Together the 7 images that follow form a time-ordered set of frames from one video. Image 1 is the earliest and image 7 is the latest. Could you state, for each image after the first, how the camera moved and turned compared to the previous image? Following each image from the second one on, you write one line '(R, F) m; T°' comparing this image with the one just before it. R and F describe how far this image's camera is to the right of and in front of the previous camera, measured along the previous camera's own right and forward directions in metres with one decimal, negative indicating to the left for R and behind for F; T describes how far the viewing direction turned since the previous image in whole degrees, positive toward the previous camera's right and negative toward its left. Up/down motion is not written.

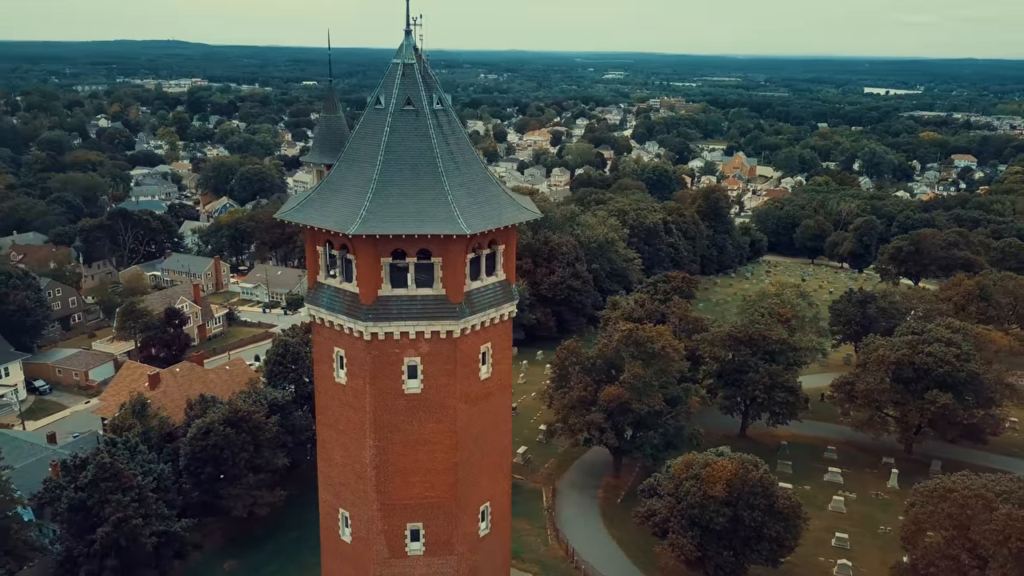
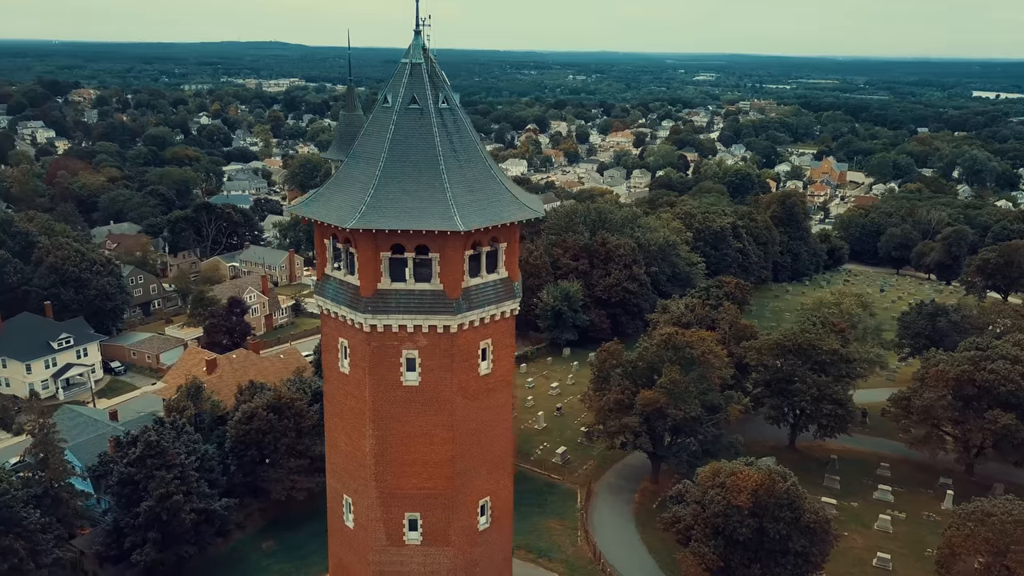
(+2.2, -0.1) m; -6°
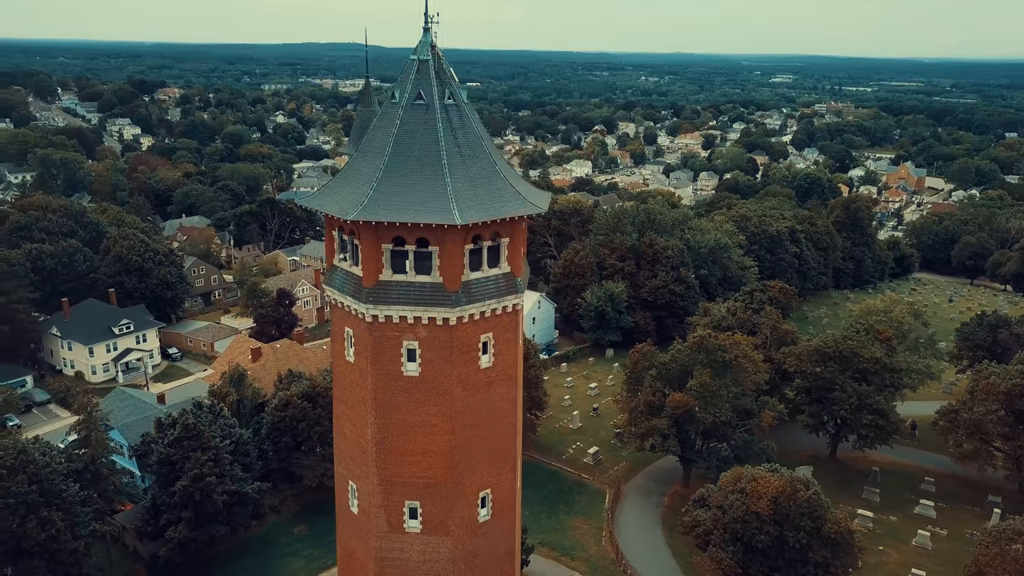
(+1.8, -0.1) m; -5°
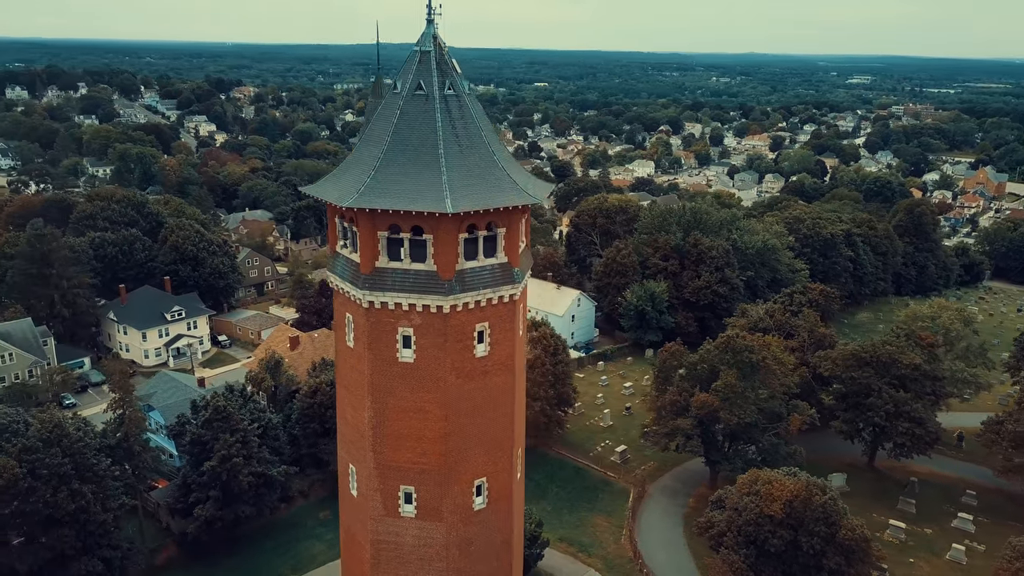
(+1.9, -0.1) m; -5°
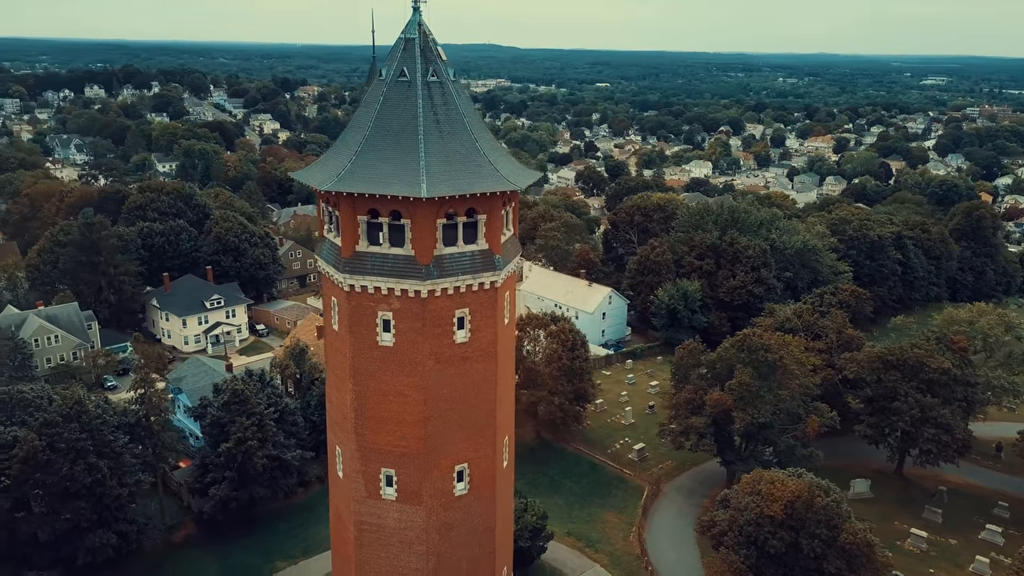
(+2.2, 0.0) m; -4°
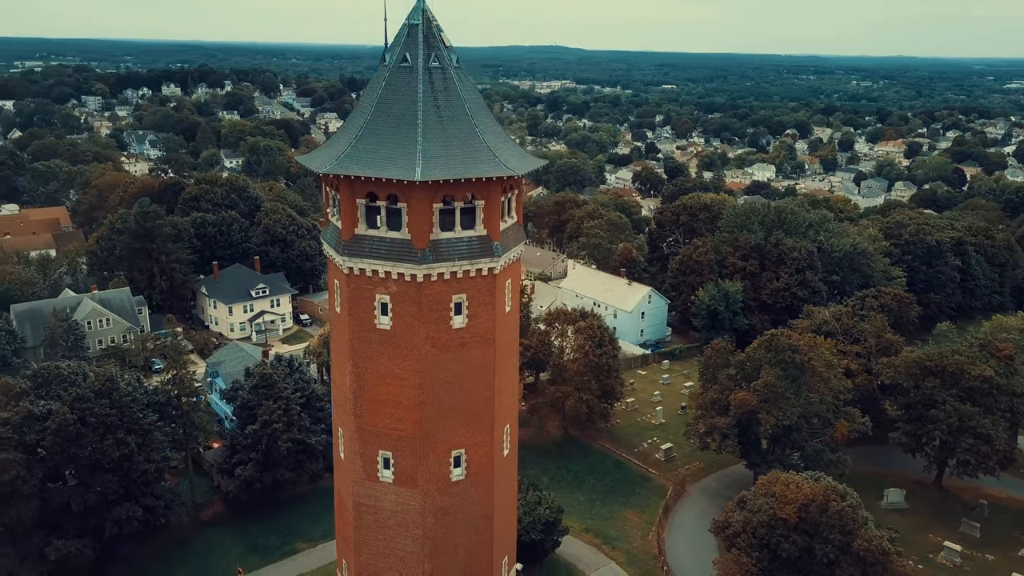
(+1.8, +0.1) m; -4°
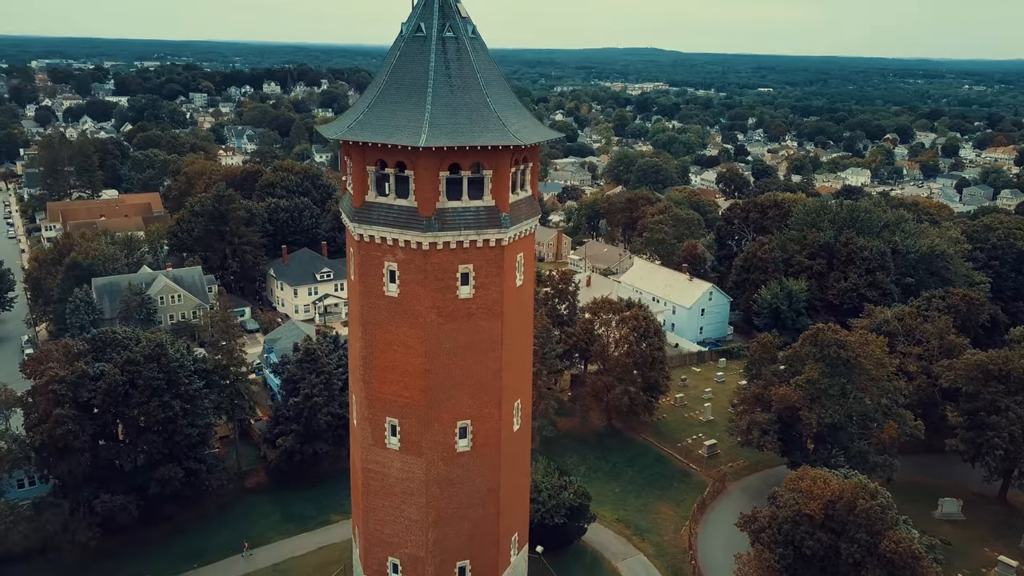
(+2.2, +0.2) m; -6°
